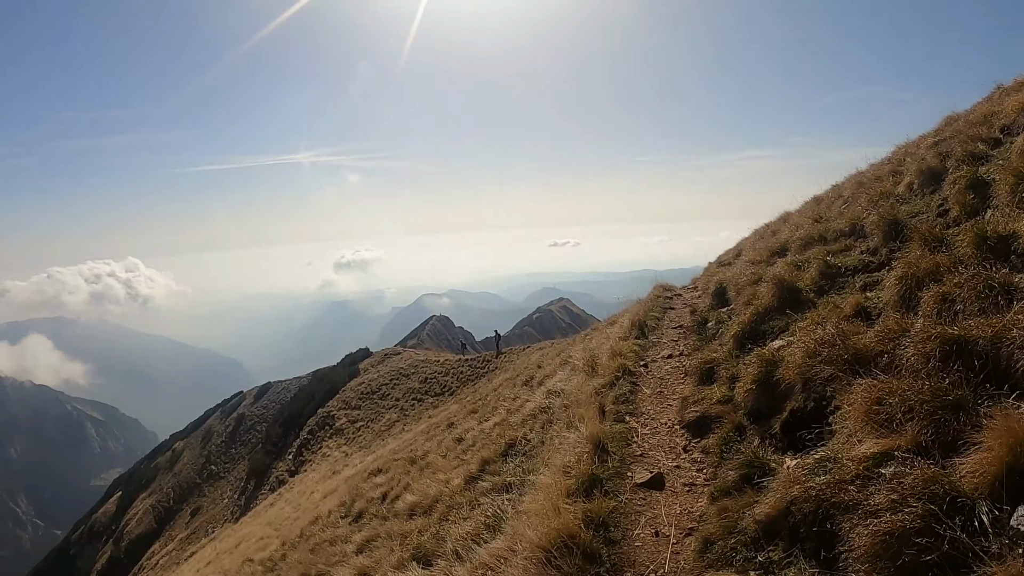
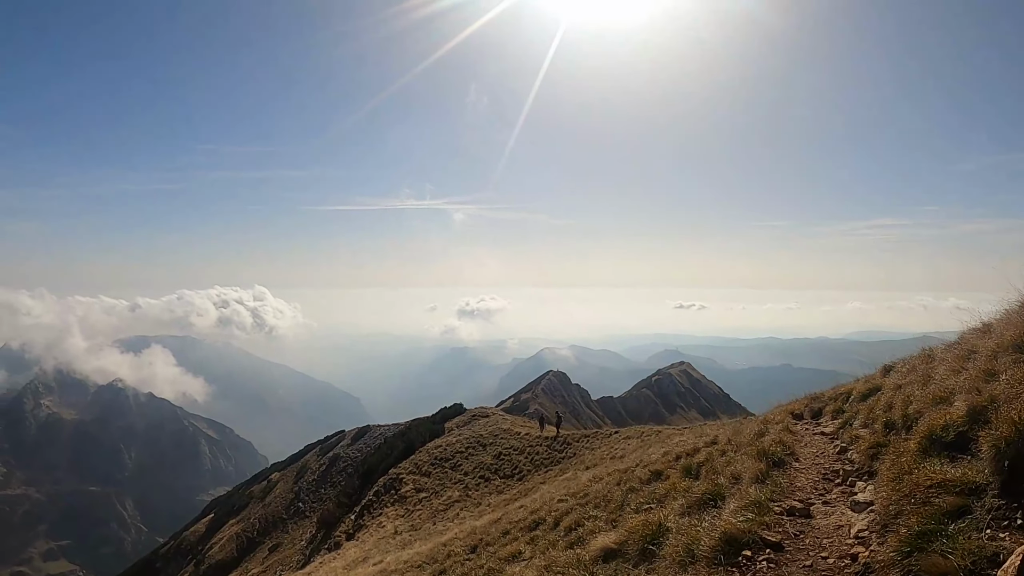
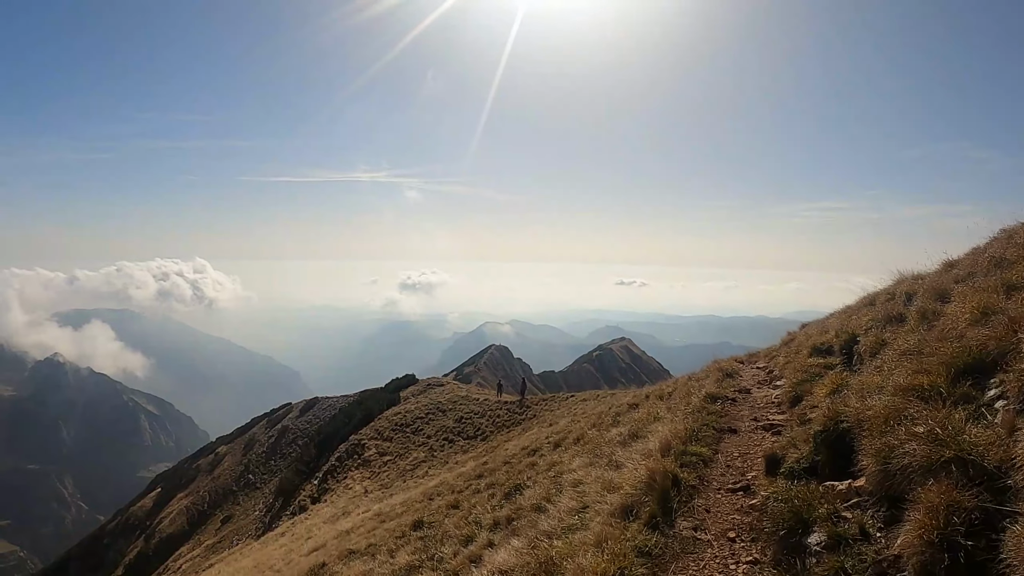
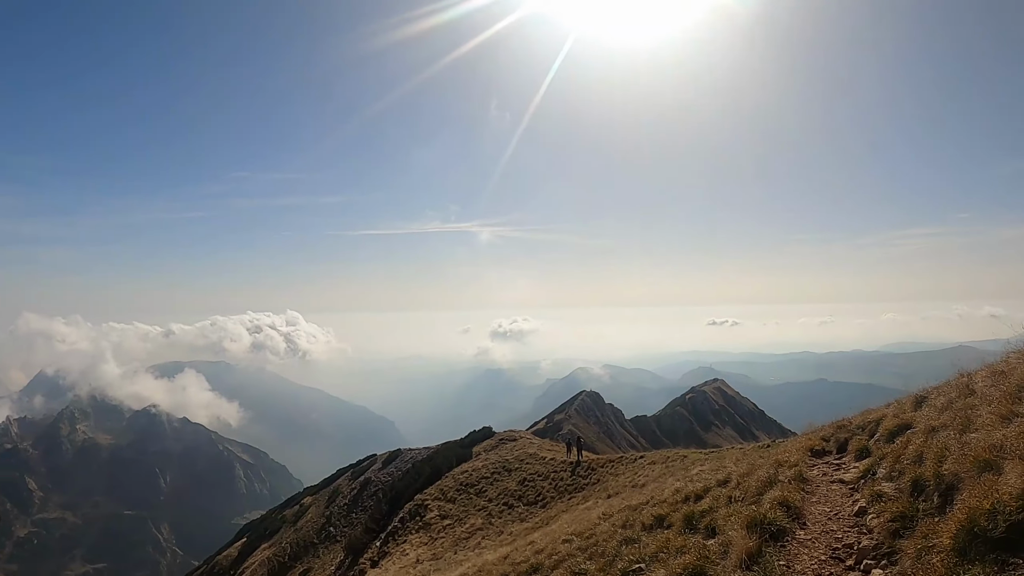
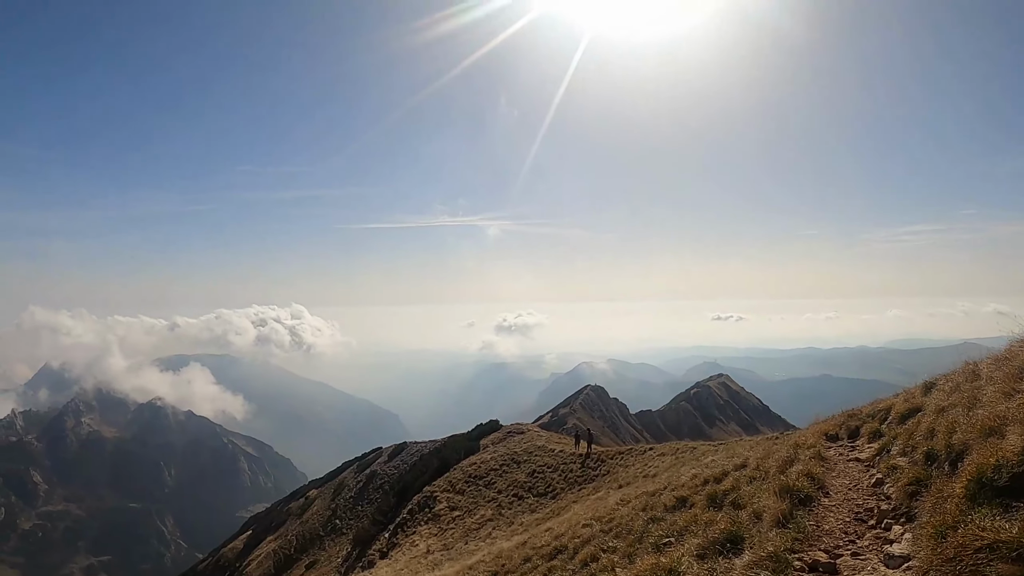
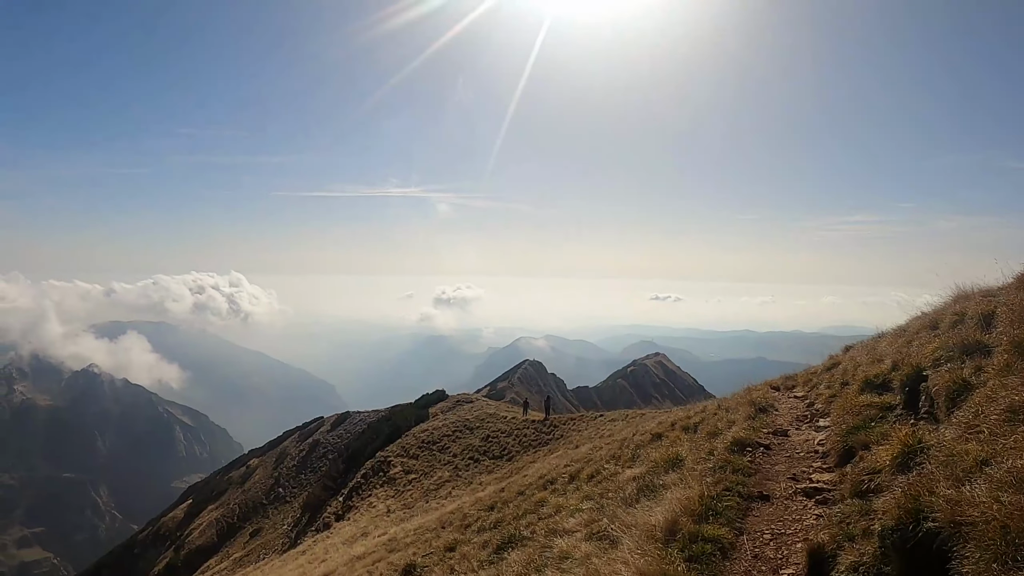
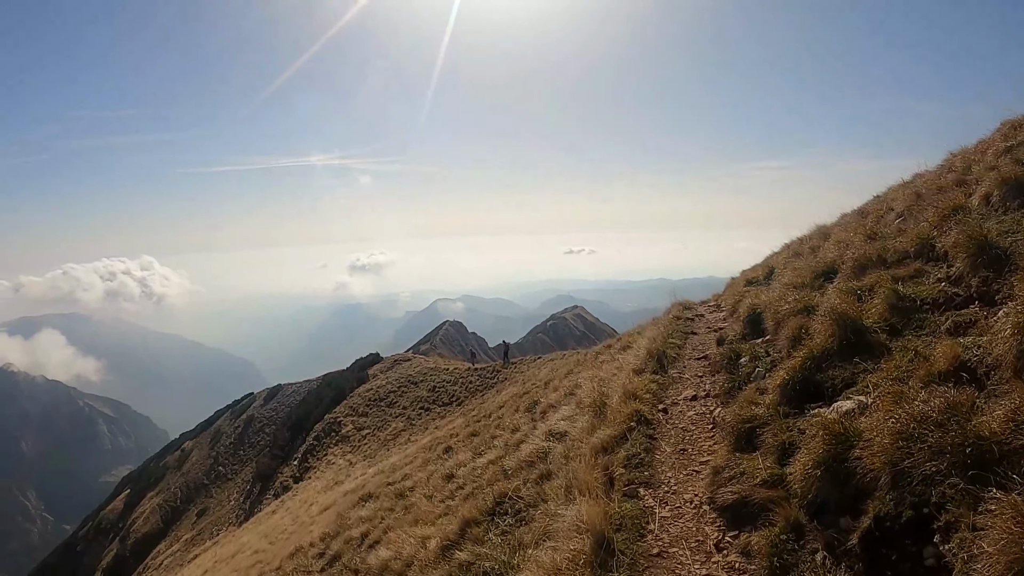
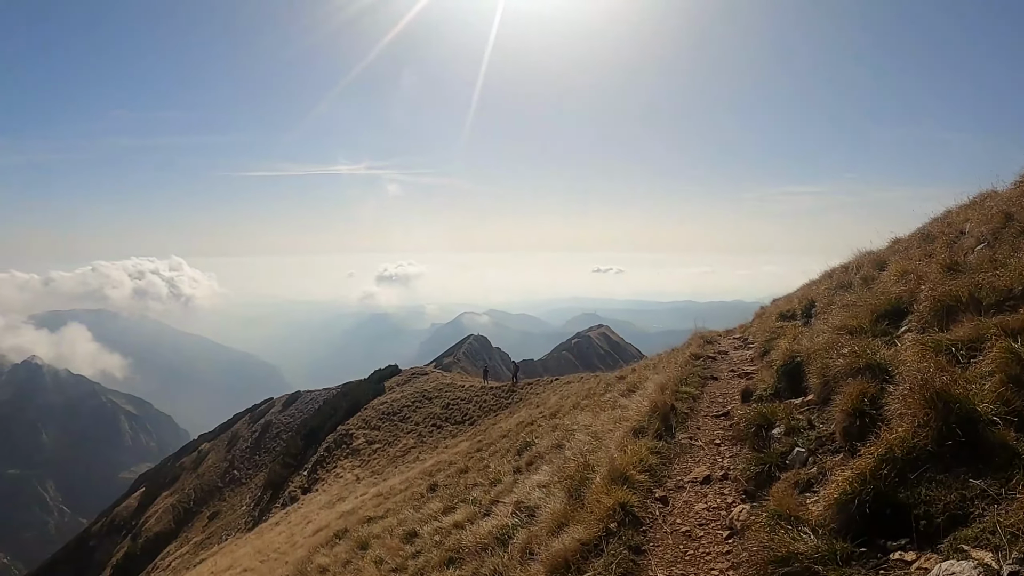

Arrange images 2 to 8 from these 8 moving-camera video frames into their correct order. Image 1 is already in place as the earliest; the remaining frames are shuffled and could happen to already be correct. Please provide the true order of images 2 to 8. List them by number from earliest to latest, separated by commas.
7, 8, 3, 6, 2, 5, 4
